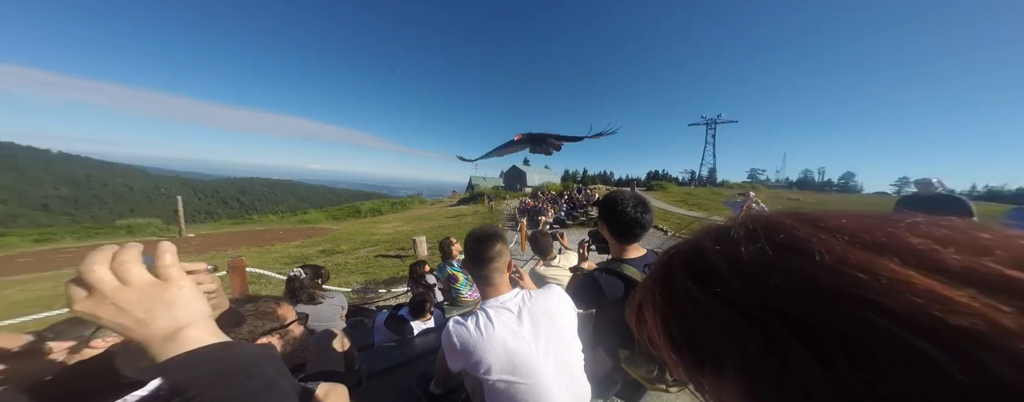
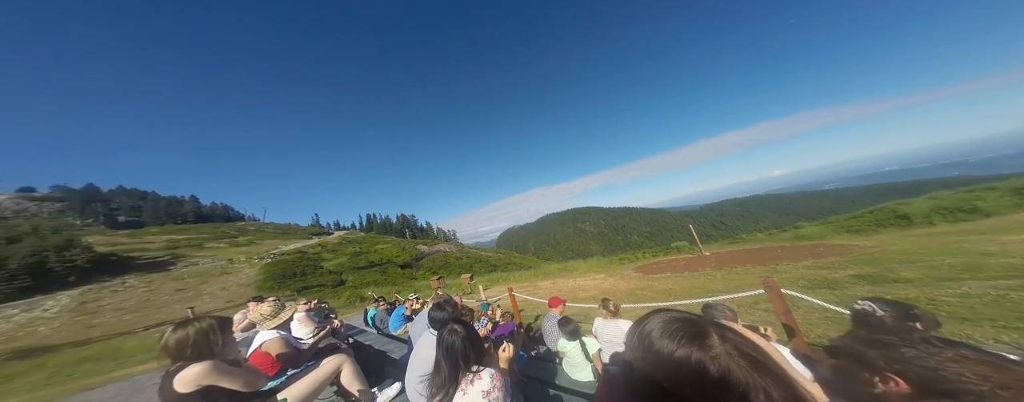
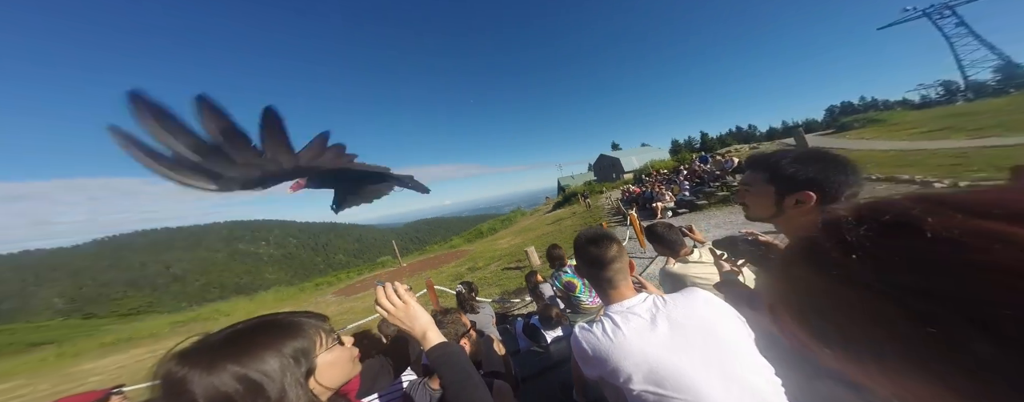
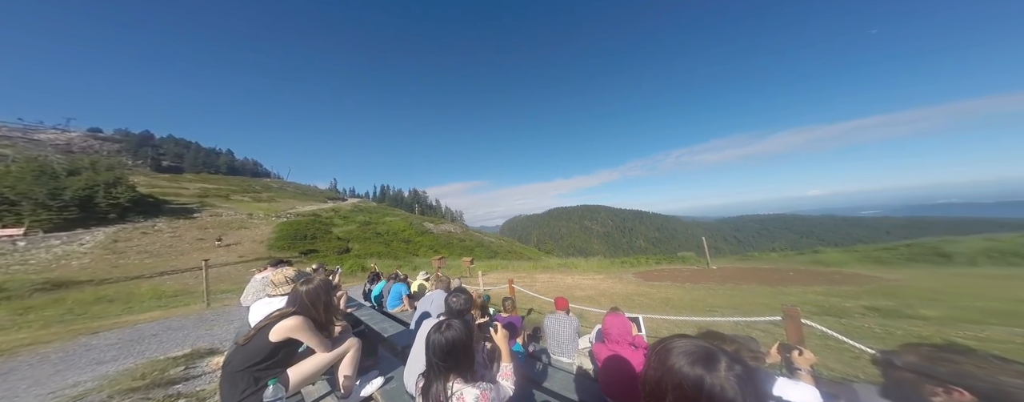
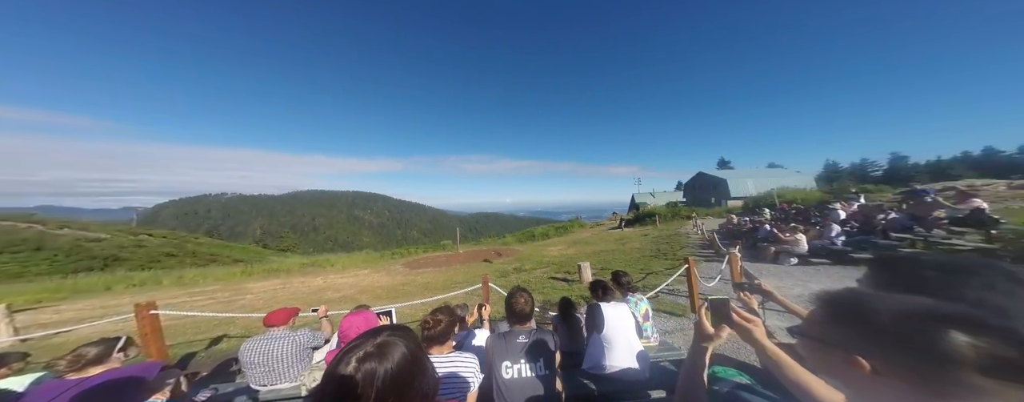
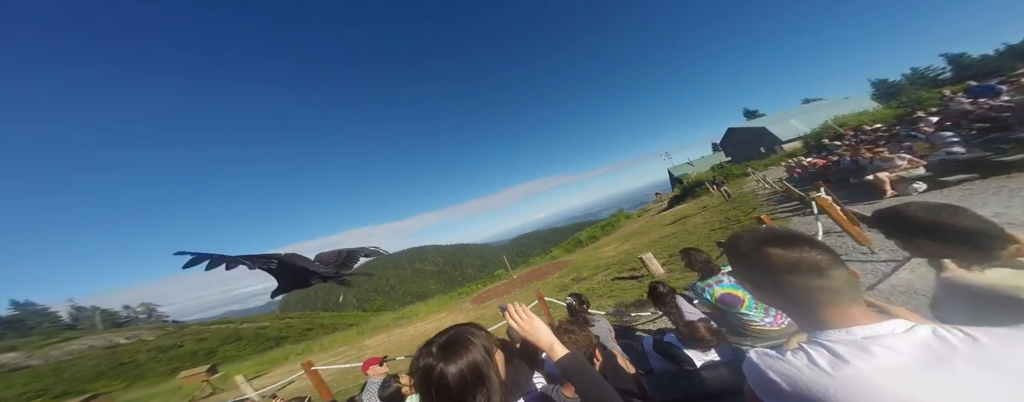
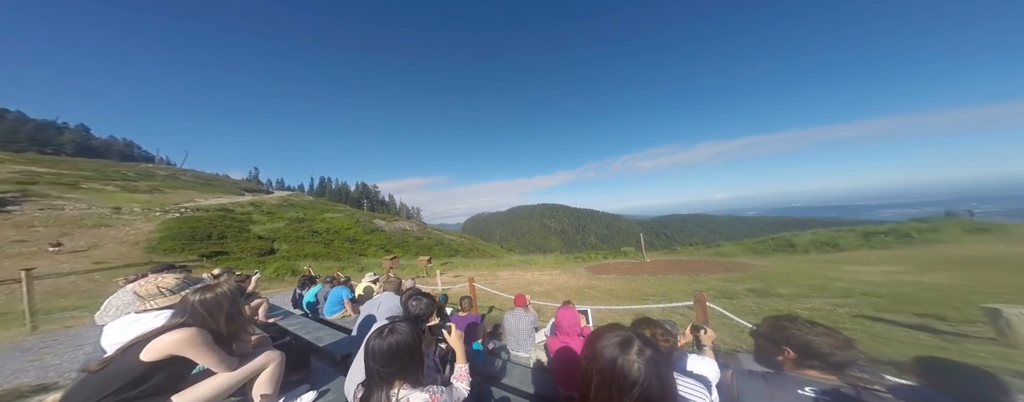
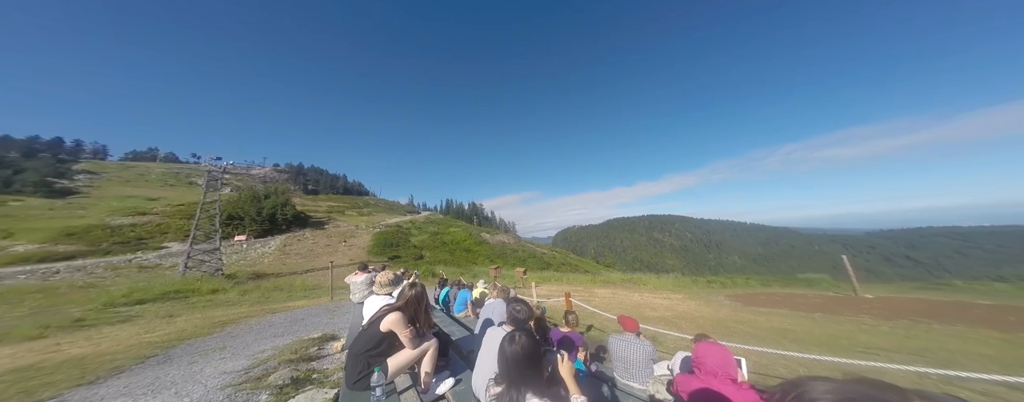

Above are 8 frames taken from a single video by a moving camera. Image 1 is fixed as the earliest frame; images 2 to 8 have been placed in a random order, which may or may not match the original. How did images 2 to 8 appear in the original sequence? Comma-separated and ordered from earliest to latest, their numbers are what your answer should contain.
3, 6, 2, 8, 4, 7, 5
